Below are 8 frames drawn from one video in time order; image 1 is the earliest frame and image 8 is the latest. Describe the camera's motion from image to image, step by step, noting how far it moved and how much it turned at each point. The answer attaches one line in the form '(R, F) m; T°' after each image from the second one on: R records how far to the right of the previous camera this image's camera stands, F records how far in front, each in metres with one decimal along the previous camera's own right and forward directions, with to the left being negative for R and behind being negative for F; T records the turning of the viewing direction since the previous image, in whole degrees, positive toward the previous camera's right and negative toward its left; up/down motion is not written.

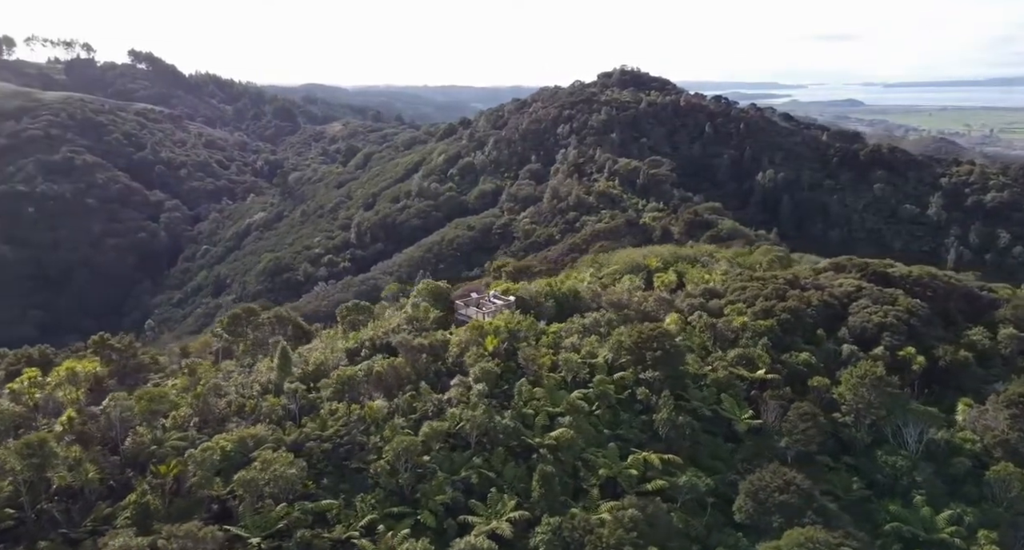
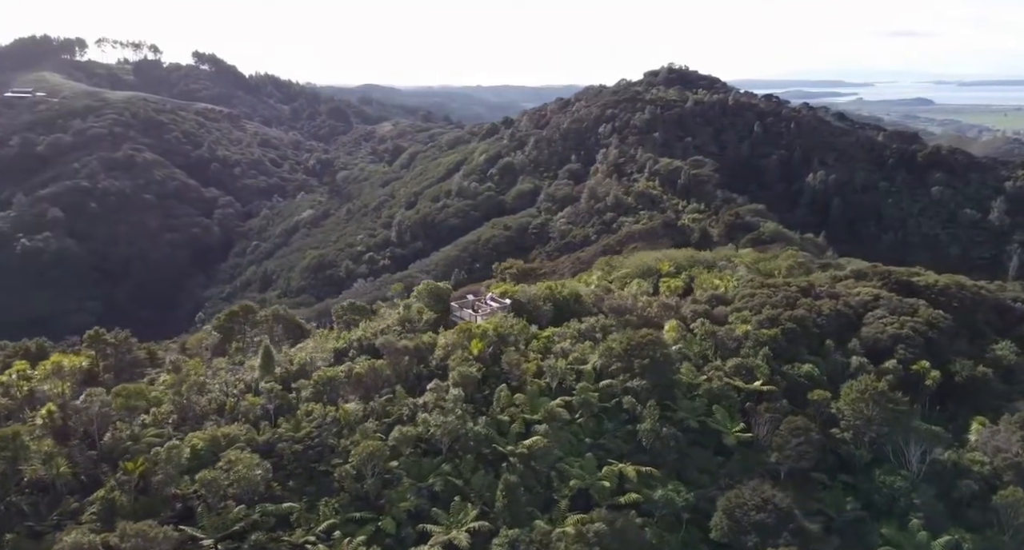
(+1.6, +0.5) m; -3°
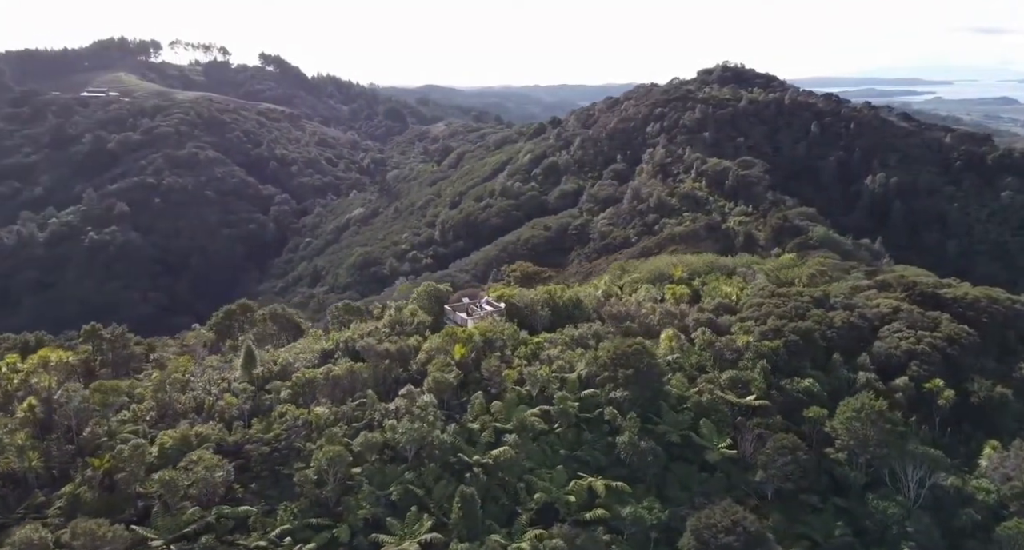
(+1.8, +0.5) m; -3°
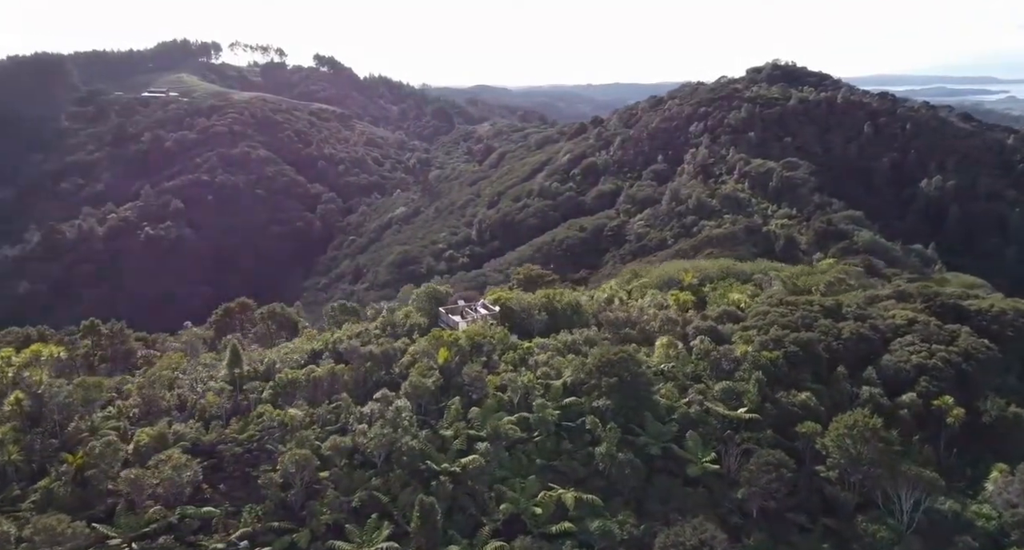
(+1.6, +0.4) m; -3°
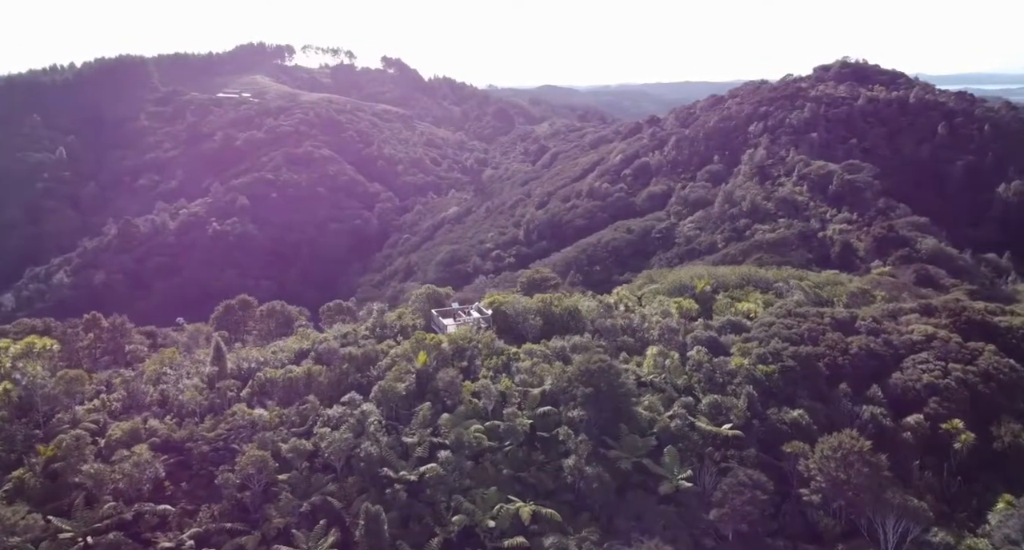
(+2.1, +0.5) m; -4°
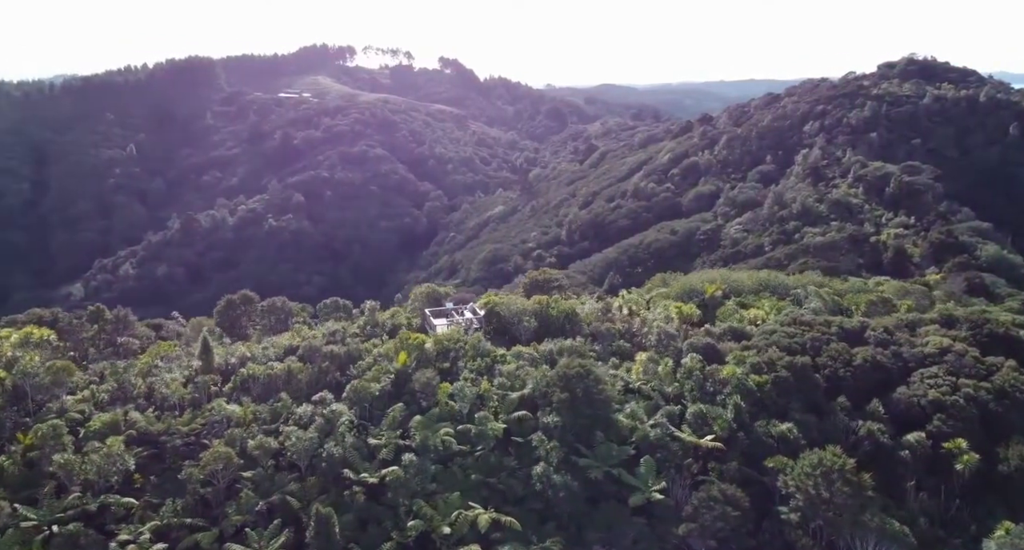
(+1.8, +0.4) m; -3°
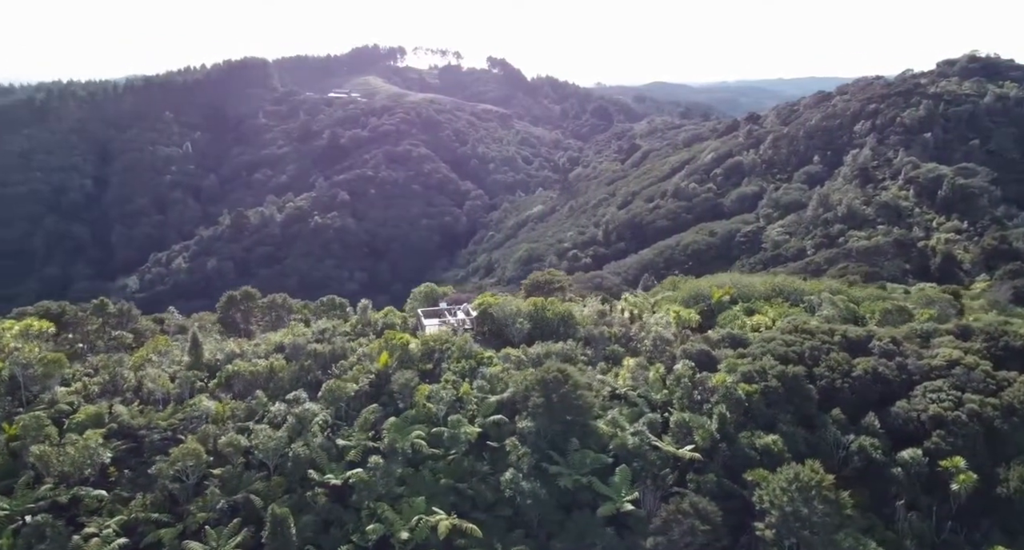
(+1.6, +0.3) m; -3°
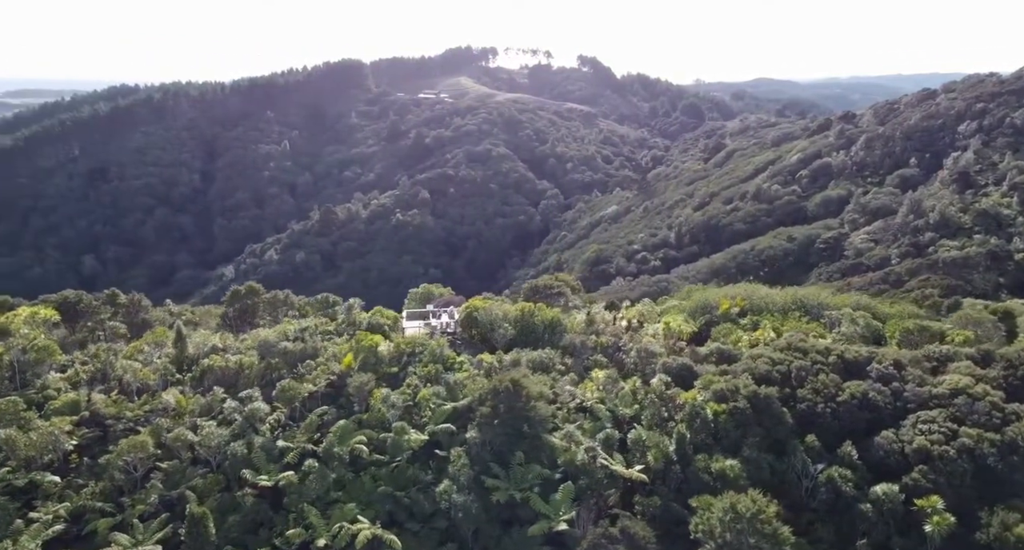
(+3.1, +0.4) m; -6°
